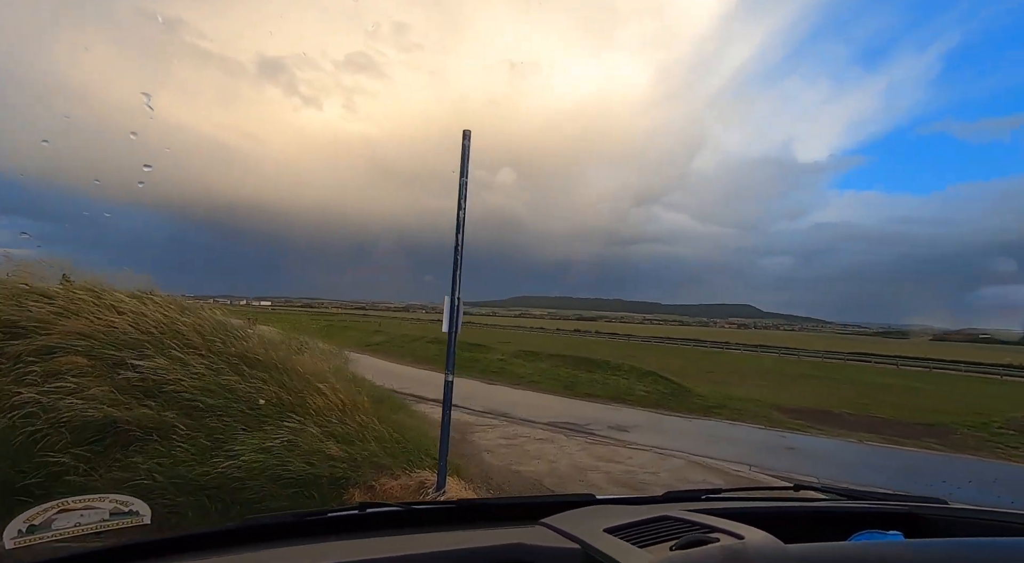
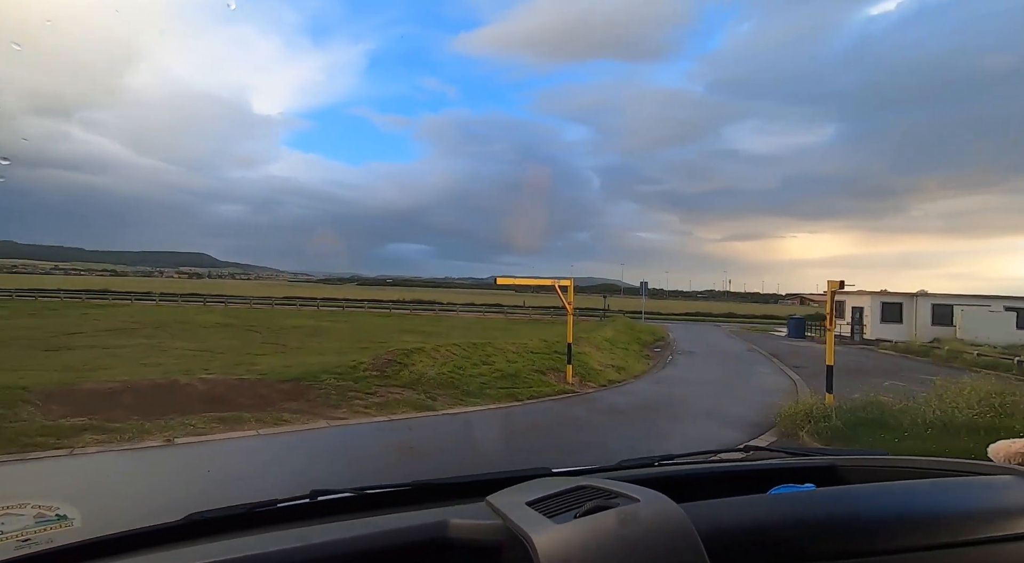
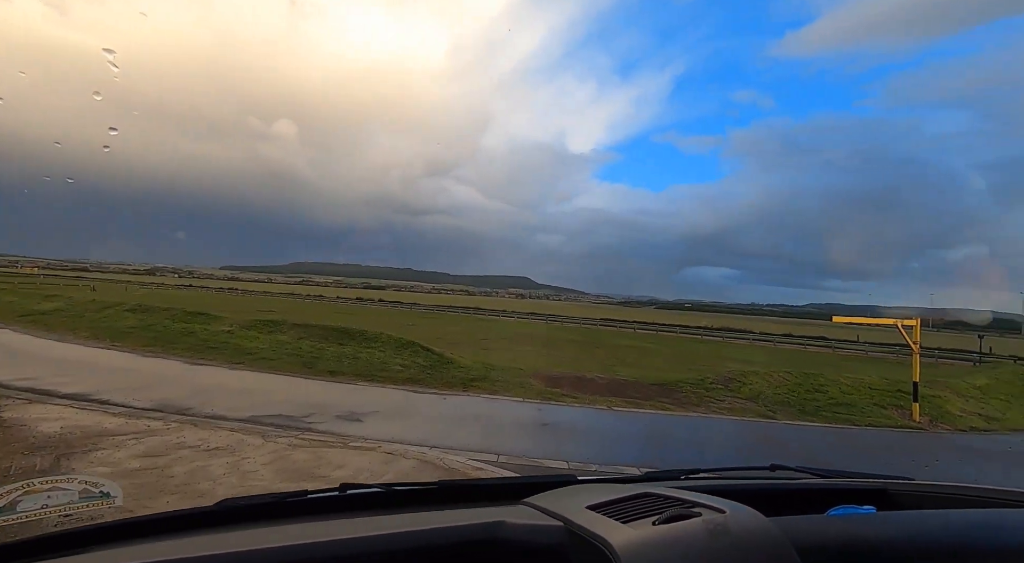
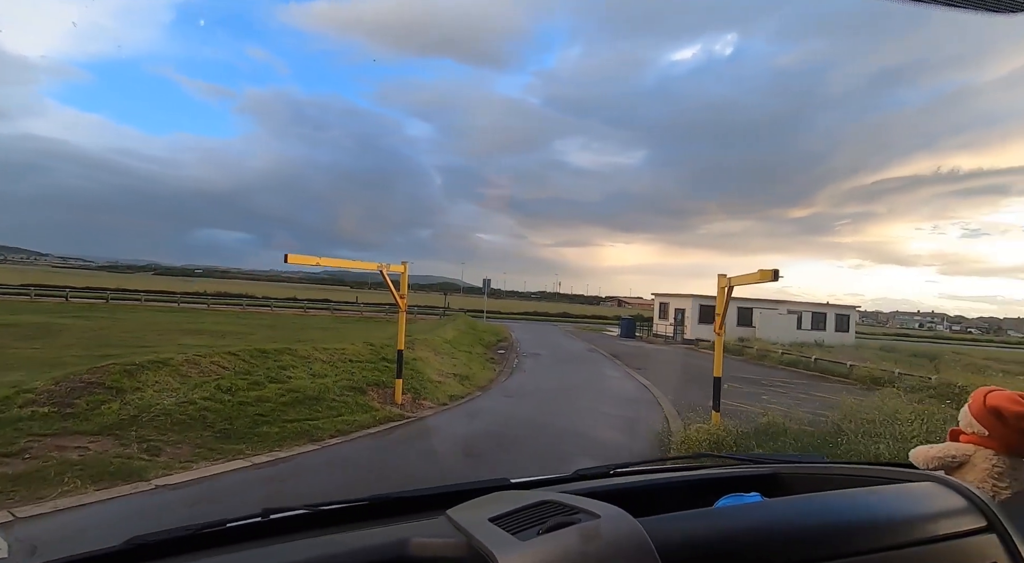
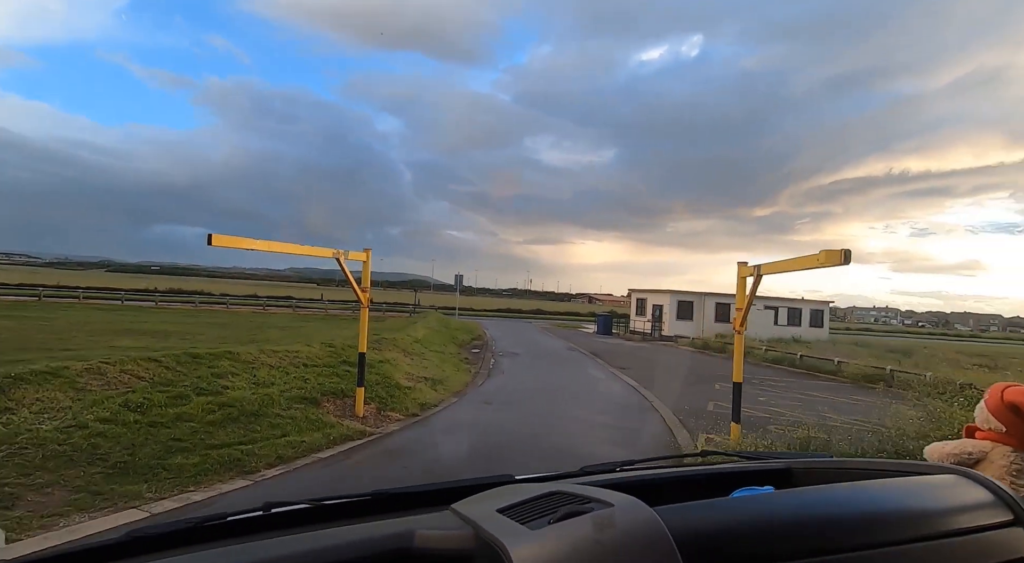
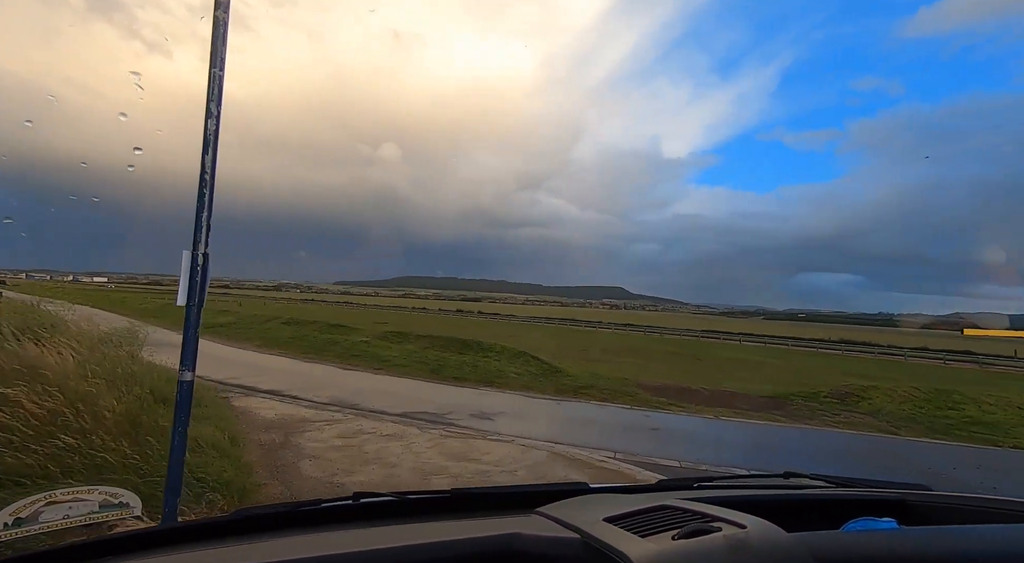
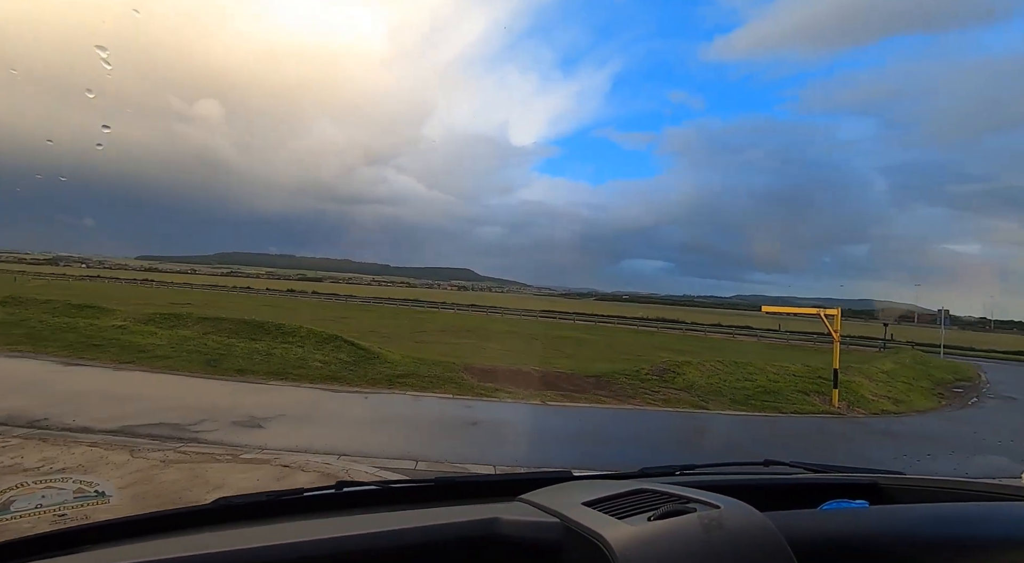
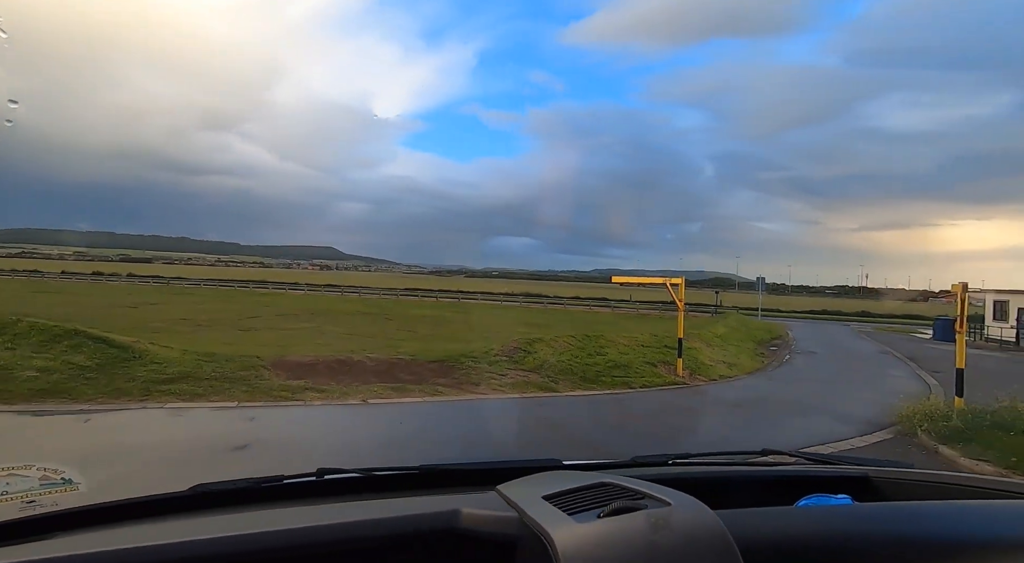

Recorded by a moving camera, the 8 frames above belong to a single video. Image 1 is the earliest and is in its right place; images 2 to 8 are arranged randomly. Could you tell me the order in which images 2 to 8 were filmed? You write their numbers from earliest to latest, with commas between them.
6, 3, 7, 8, 2, 4, 5
